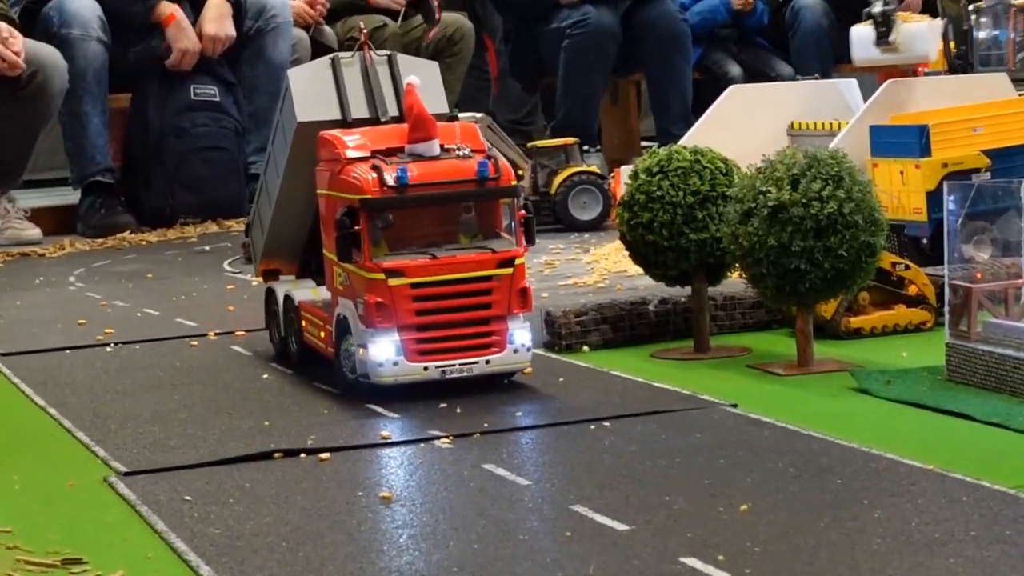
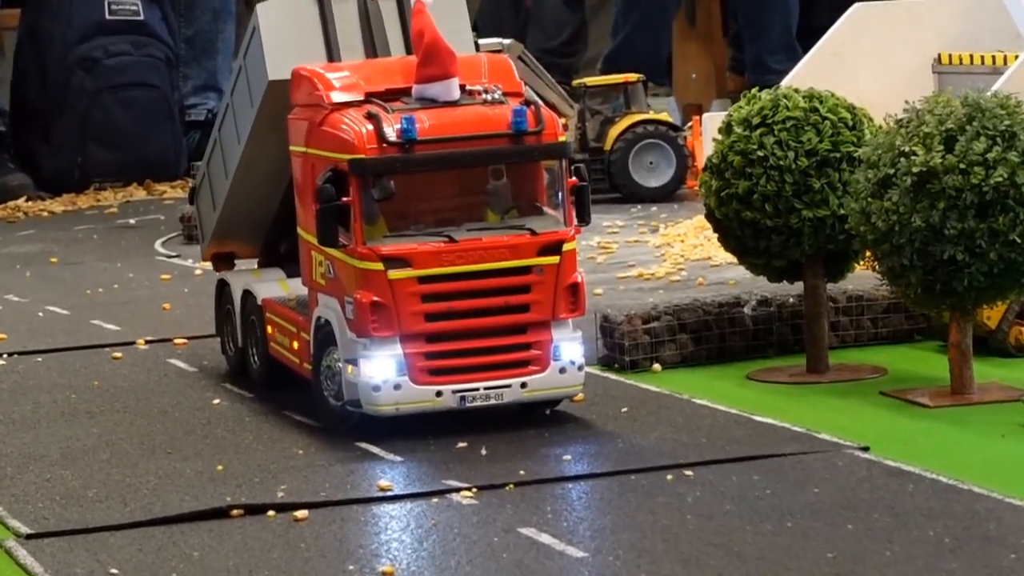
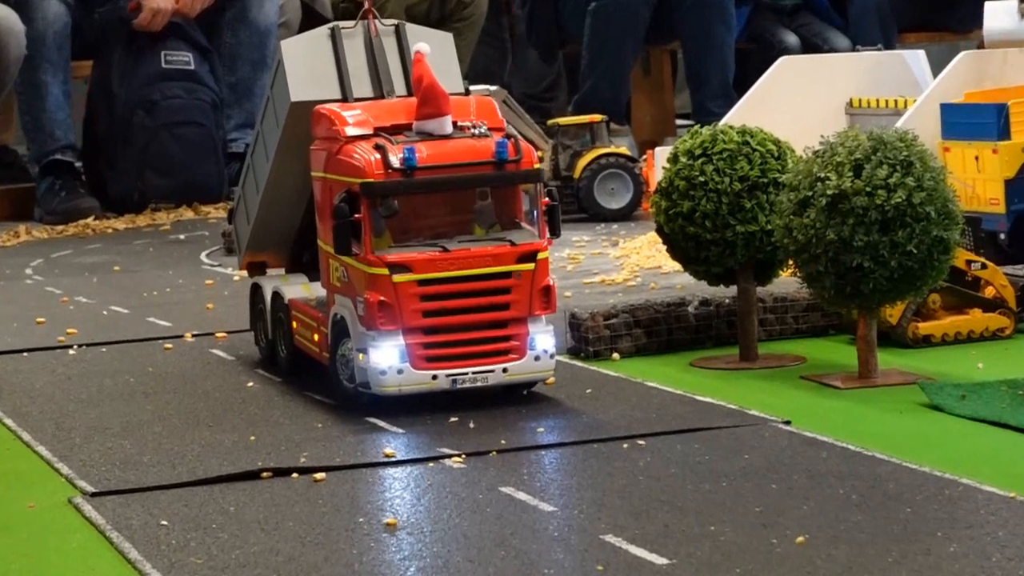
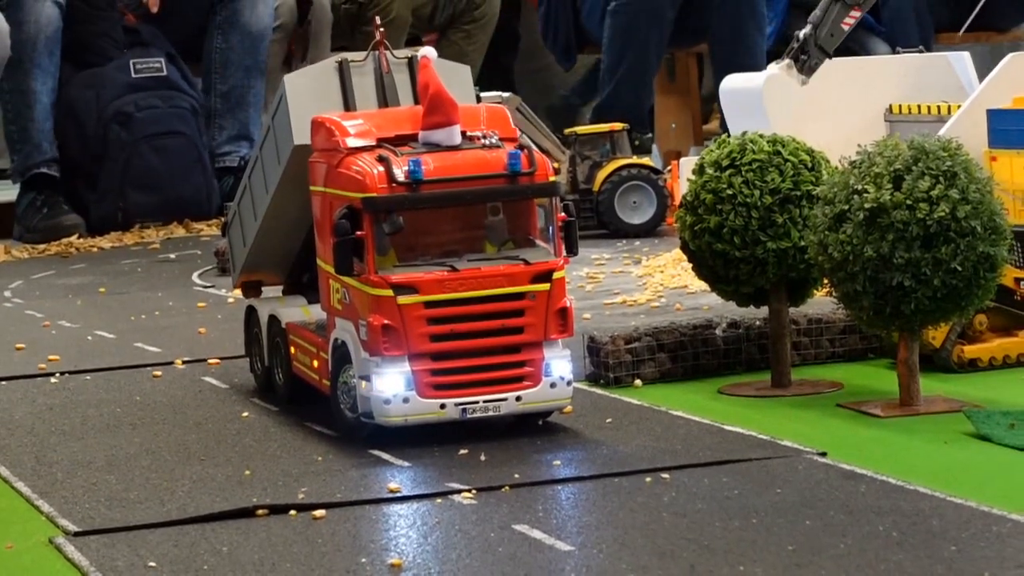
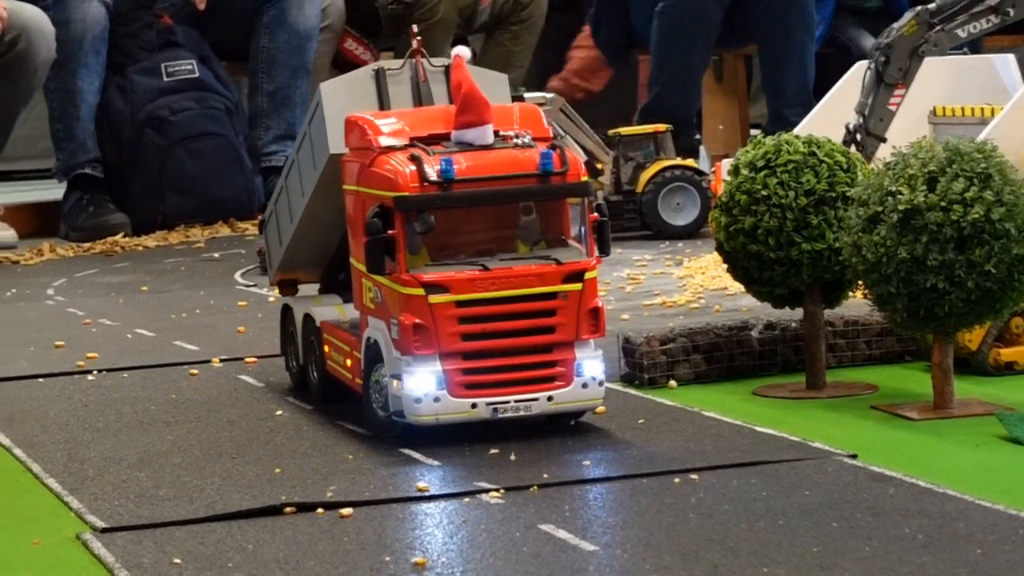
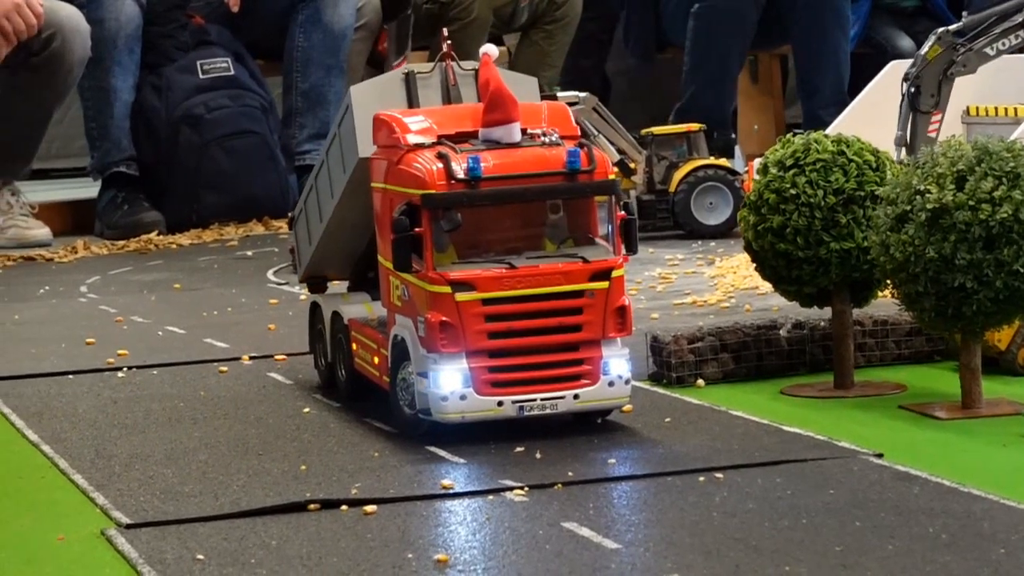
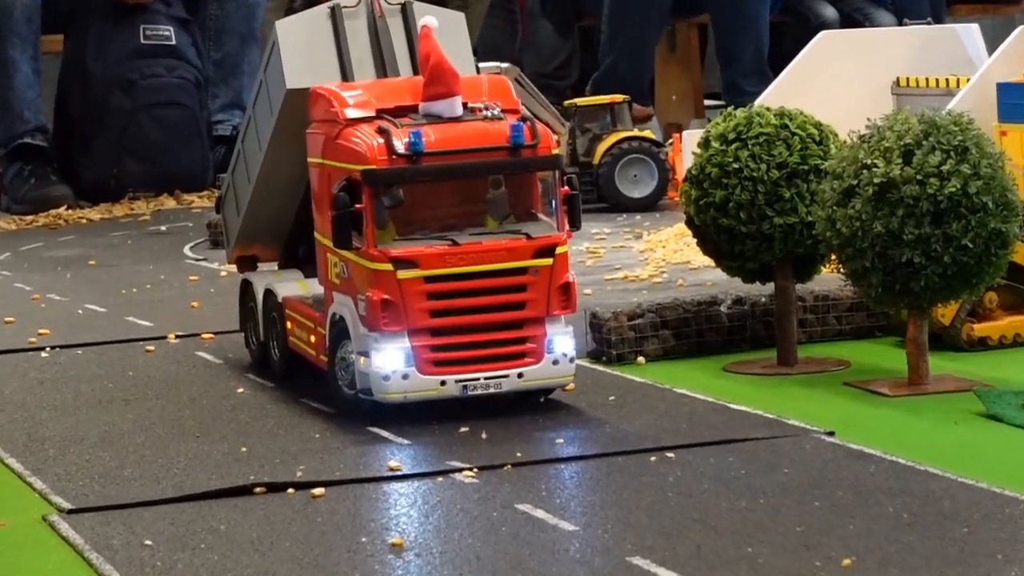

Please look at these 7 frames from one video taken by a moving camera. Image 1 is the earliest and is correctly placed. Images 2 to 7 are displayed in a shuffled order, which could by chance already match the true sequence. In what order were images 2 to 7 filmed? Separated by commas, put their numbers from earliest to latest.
3, 7, 2, 4, 5, 6
